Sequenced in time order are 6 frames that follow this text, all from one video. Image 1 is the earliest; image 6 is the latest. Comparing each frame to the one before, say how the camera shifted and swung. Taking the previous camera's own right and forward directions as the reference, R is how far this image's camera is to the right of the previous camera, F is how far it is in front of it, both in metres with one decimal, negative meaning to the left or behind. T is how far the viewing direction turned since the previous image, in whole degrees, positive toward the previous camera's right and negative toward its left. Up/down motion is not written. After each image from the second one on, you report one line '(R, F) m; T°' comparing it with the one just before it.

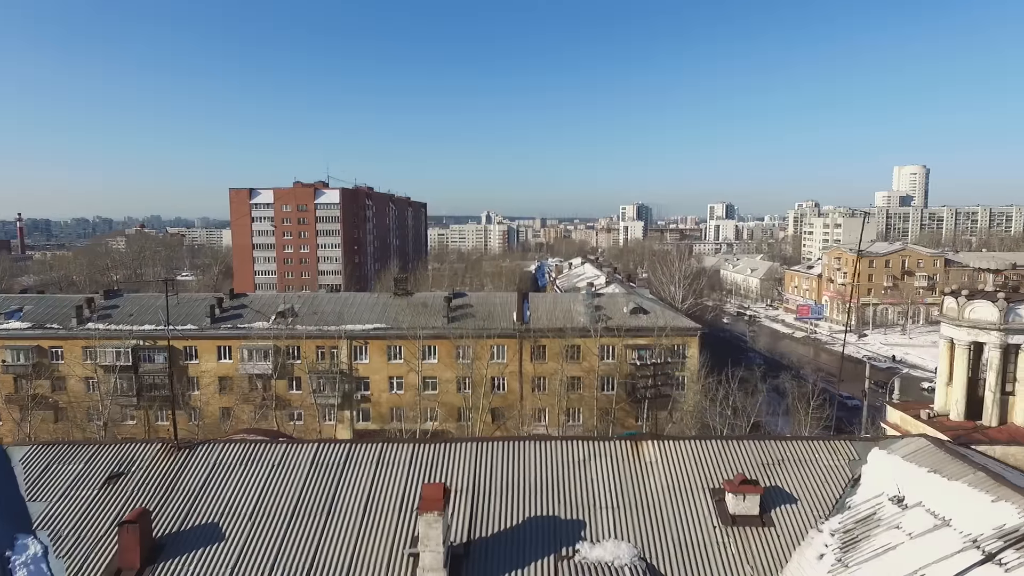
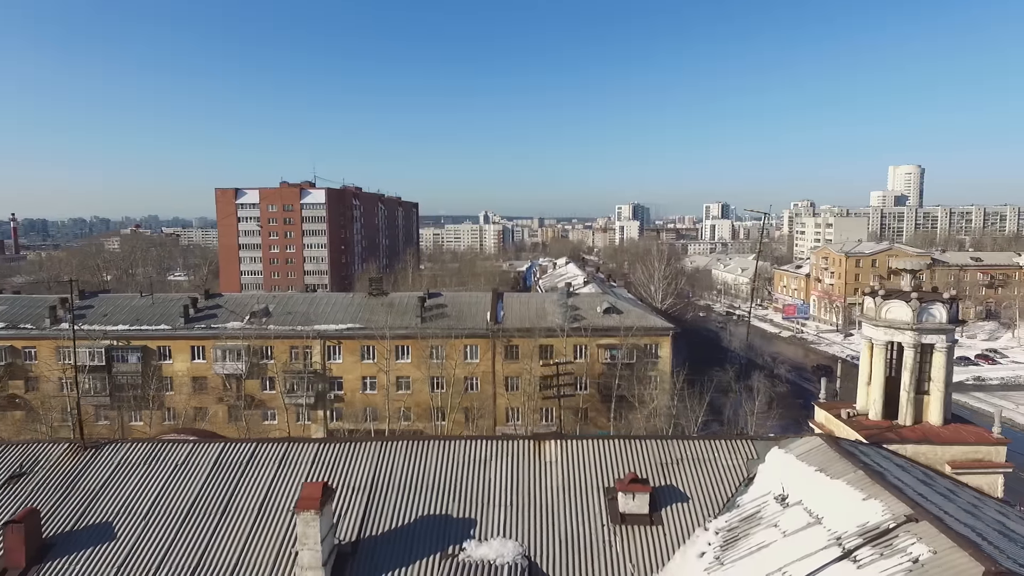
(+1.2, -0.1) m; 0°
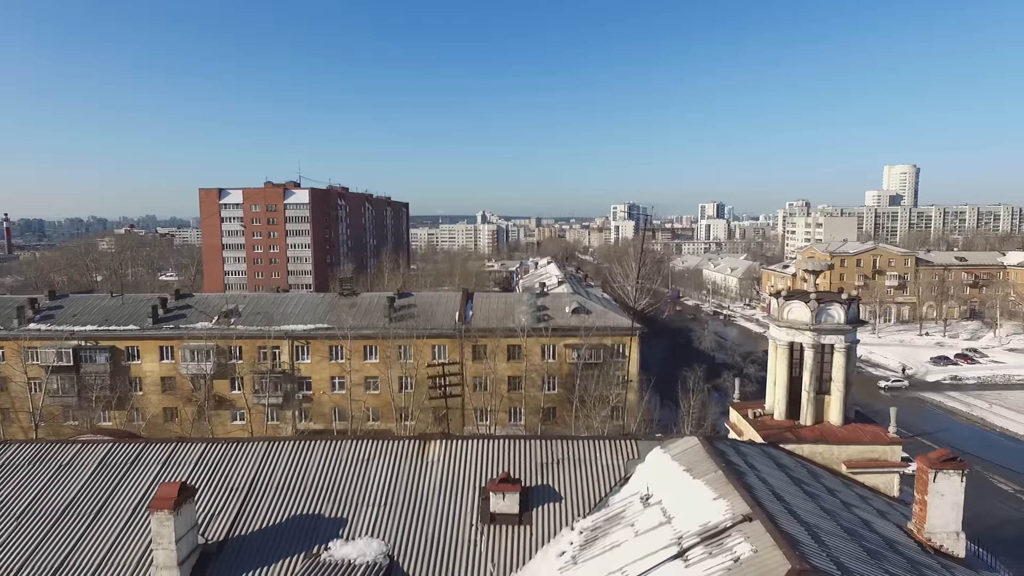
(+1.4, 0.0) m; 0°
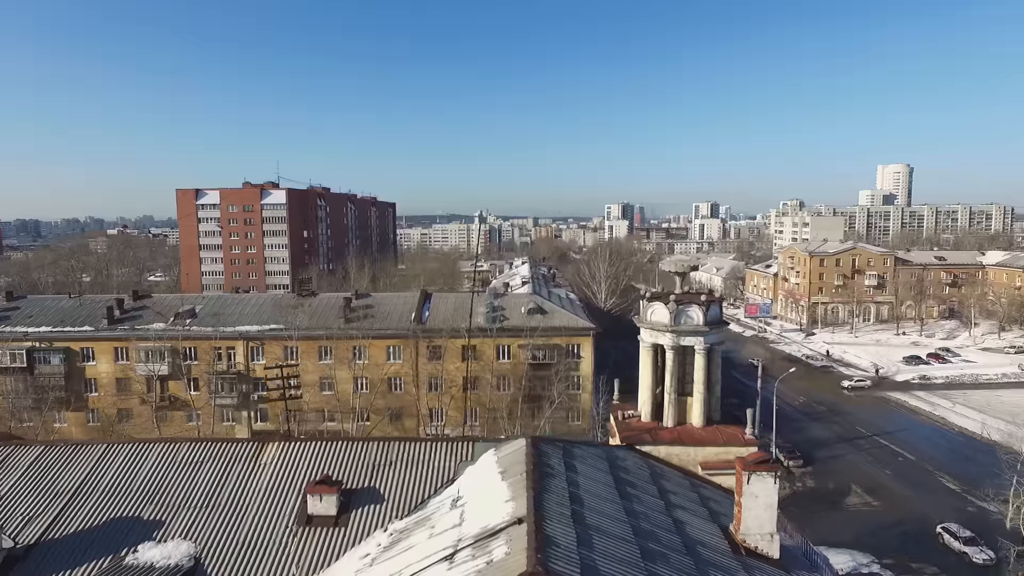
(+2.0, 0.0) m; 0°
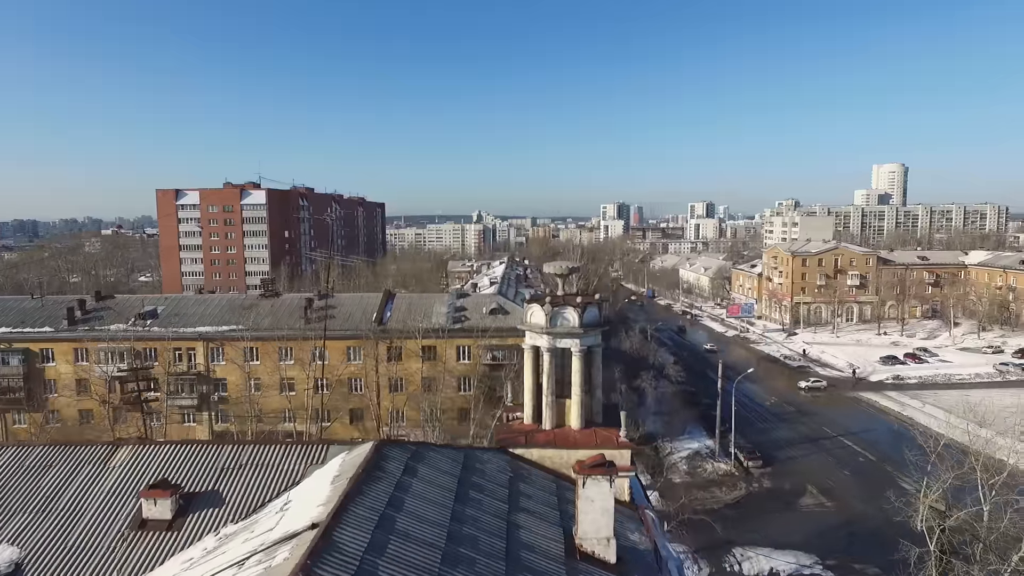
(+1.8, 0.0) m; 0°
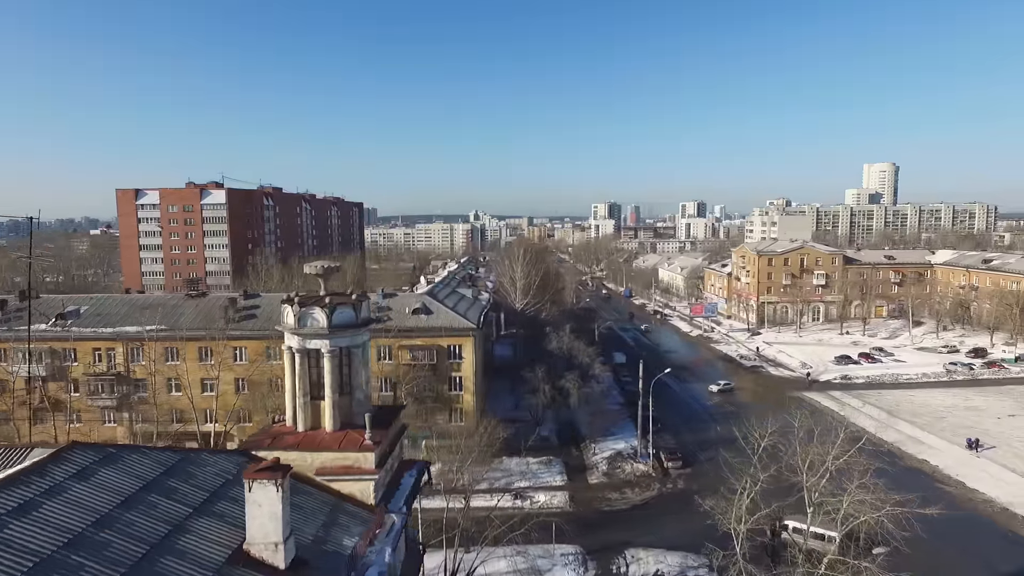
(+3.5, +0.1) m; 0°
